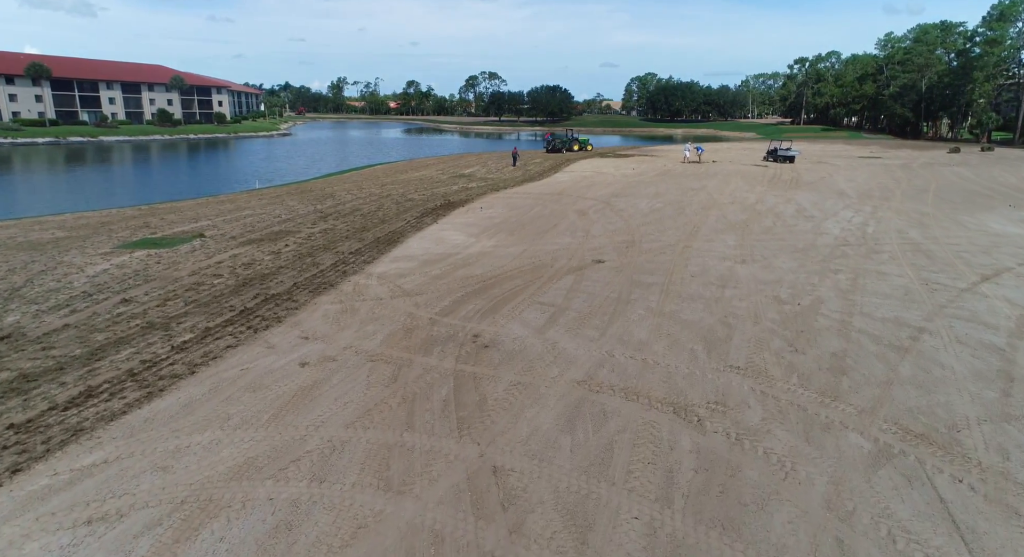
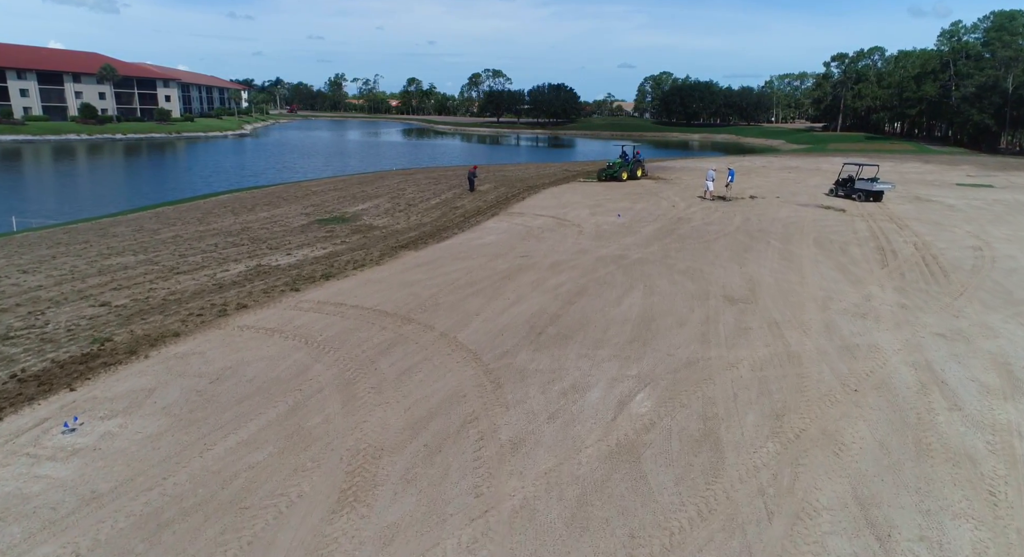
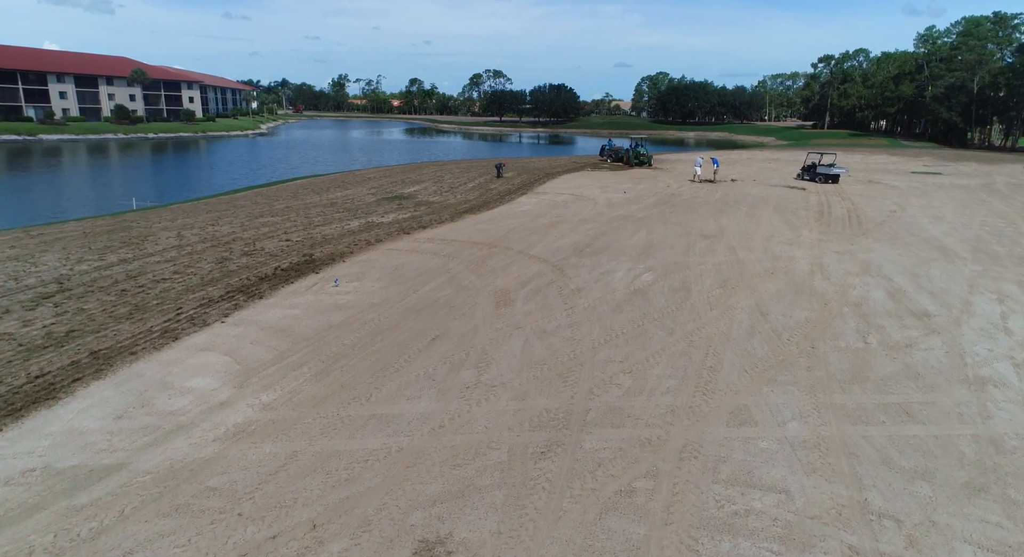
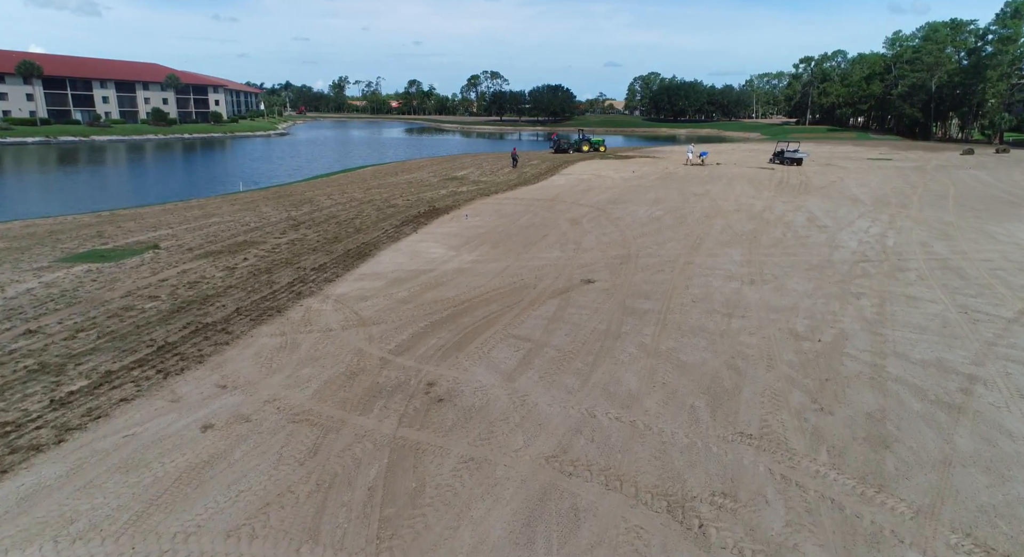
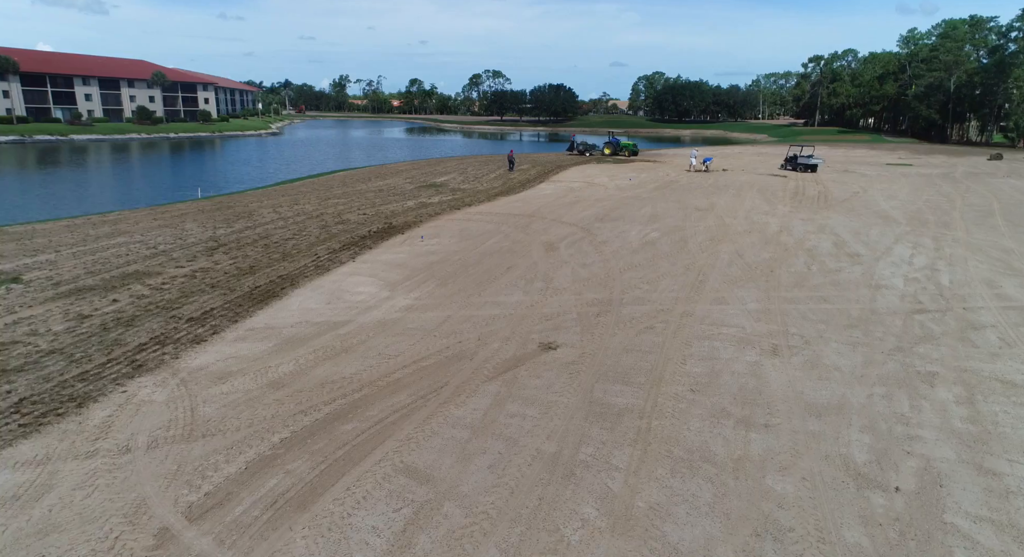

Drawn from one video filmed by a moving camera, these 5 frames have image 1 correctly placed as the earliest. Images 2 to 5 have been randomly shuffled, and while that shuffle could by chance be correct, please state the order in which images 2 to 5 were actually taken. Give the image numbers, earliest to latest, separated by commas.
4, 5, 3, 2
